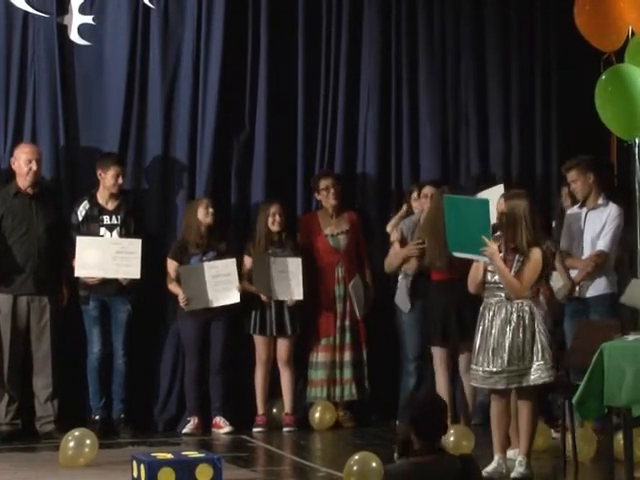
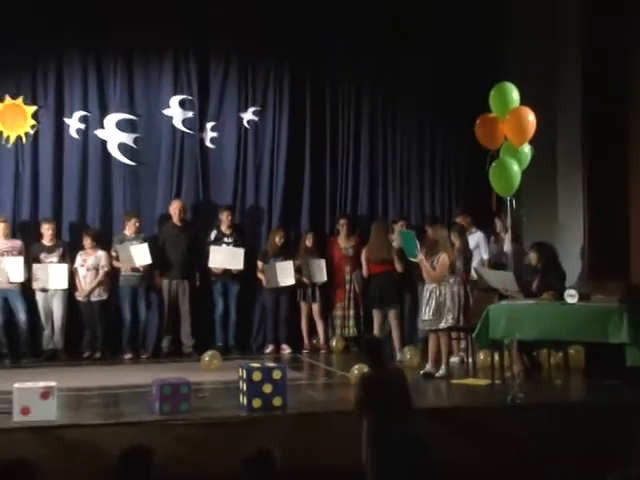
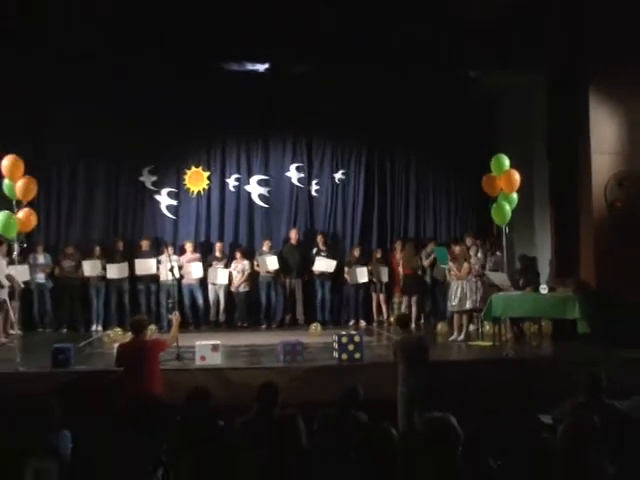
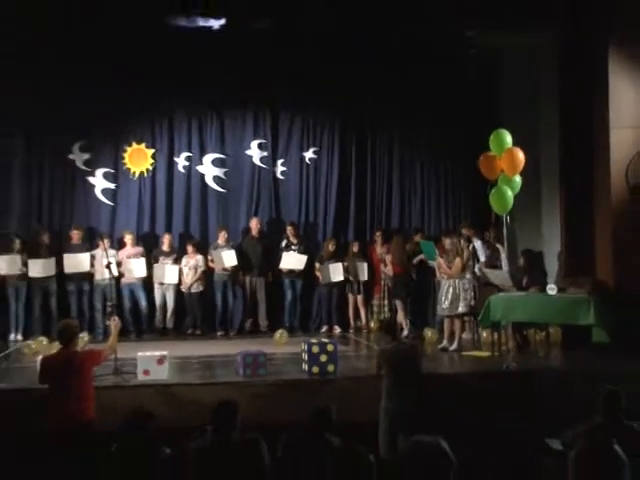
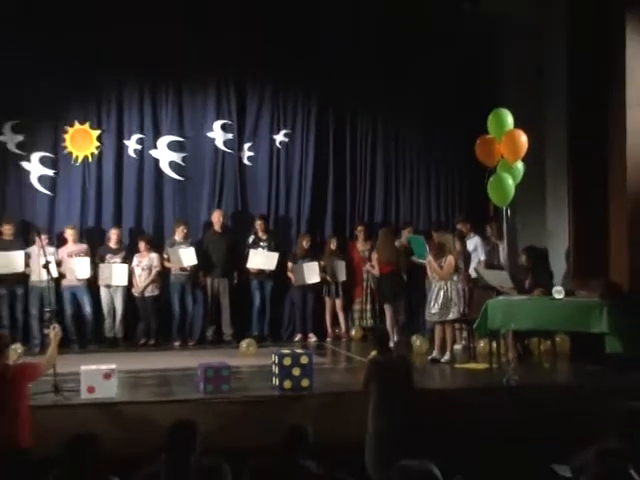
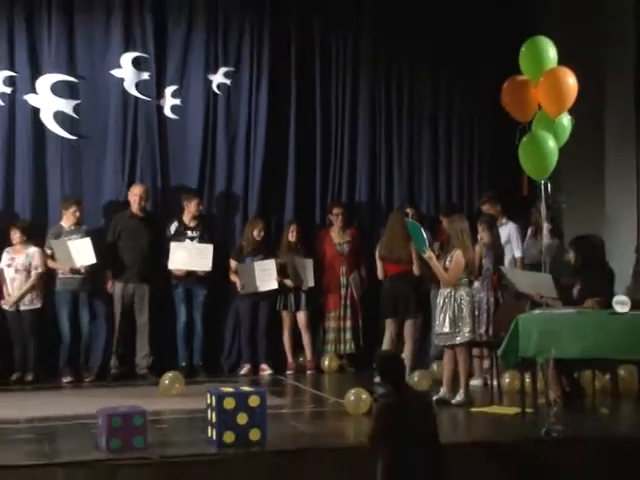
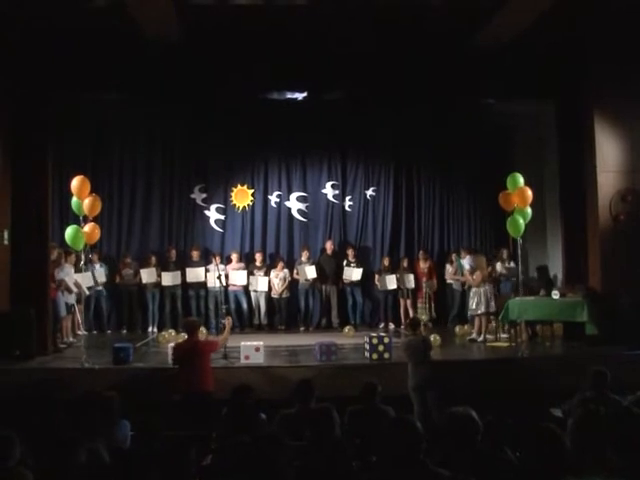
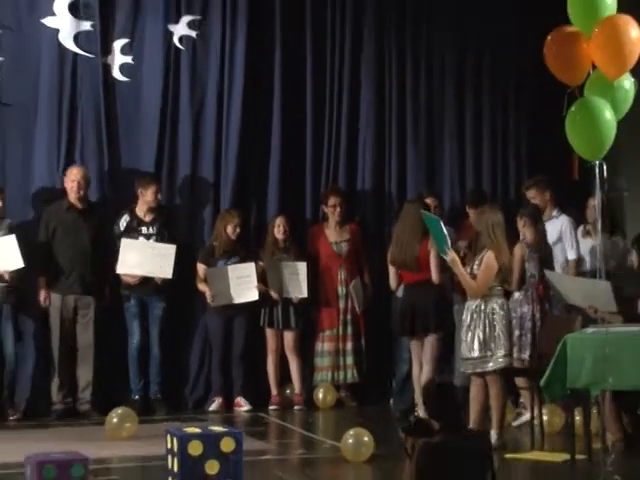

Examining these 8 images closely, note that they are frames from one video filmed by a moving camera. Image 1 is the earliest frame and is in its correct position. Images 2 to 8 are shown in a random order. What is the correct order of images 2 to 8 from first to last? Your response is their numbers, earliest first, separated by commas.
8, 6, 2, 5, 4, 3, 7
